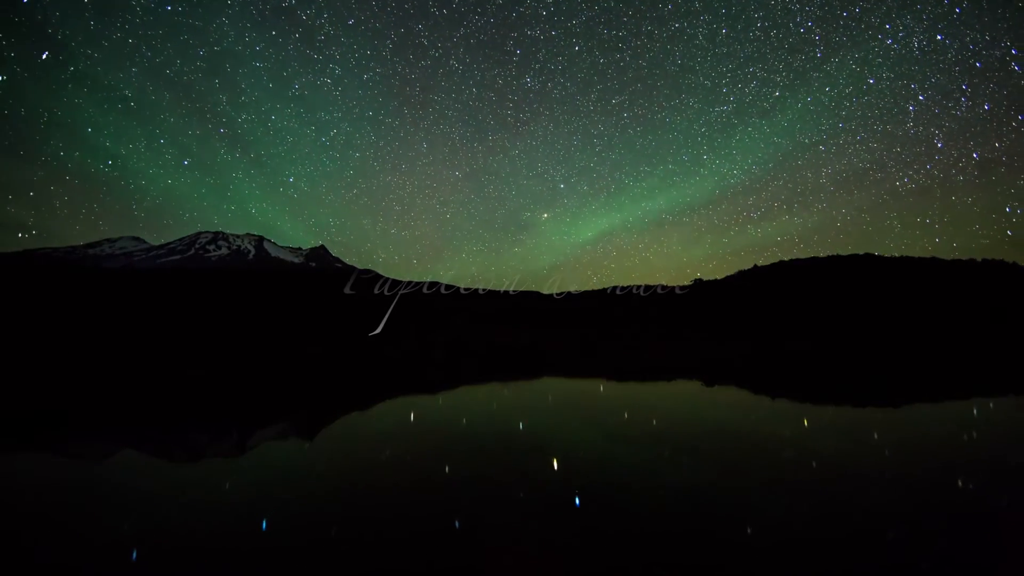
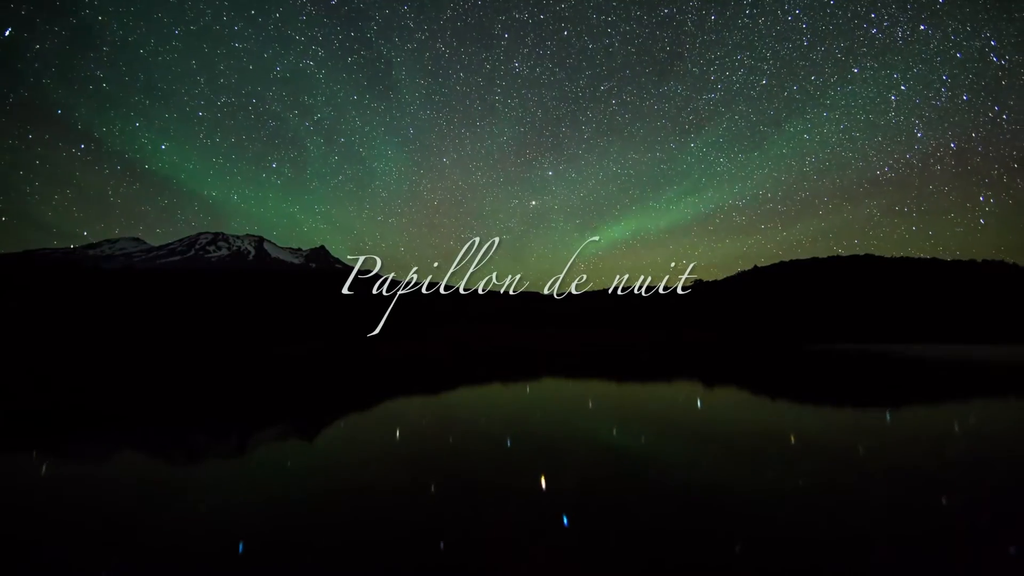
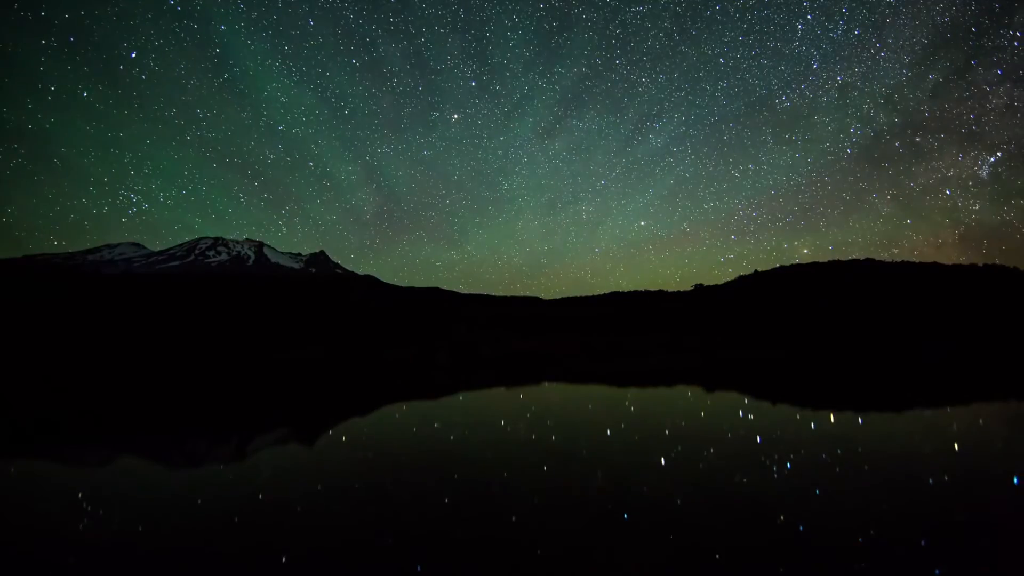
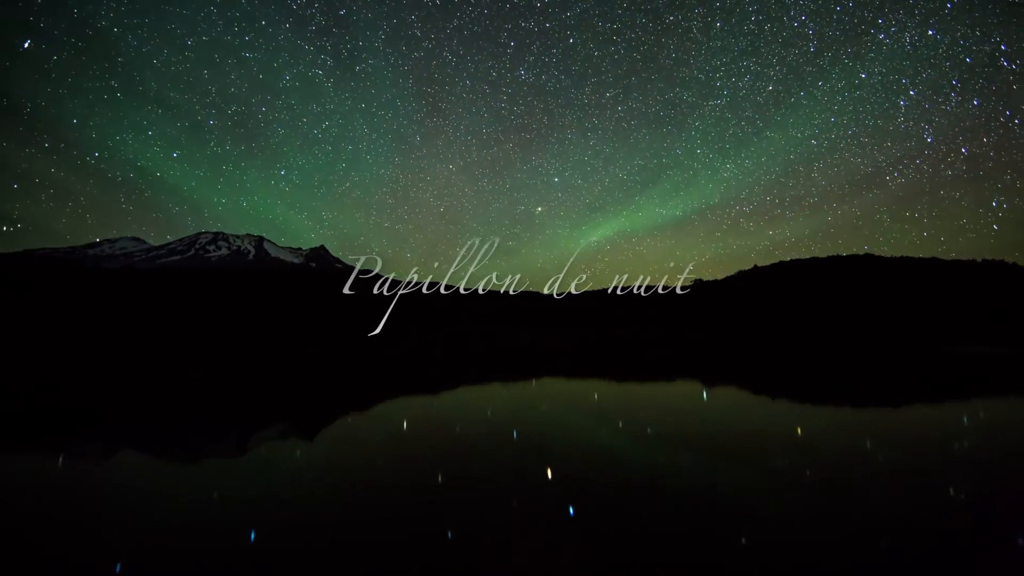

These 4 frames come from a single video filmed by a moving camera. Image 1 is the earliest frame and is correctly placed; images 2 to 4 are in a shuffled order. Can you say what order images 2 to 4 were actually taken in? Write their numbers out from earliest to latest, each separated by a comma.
4, 2, 3
